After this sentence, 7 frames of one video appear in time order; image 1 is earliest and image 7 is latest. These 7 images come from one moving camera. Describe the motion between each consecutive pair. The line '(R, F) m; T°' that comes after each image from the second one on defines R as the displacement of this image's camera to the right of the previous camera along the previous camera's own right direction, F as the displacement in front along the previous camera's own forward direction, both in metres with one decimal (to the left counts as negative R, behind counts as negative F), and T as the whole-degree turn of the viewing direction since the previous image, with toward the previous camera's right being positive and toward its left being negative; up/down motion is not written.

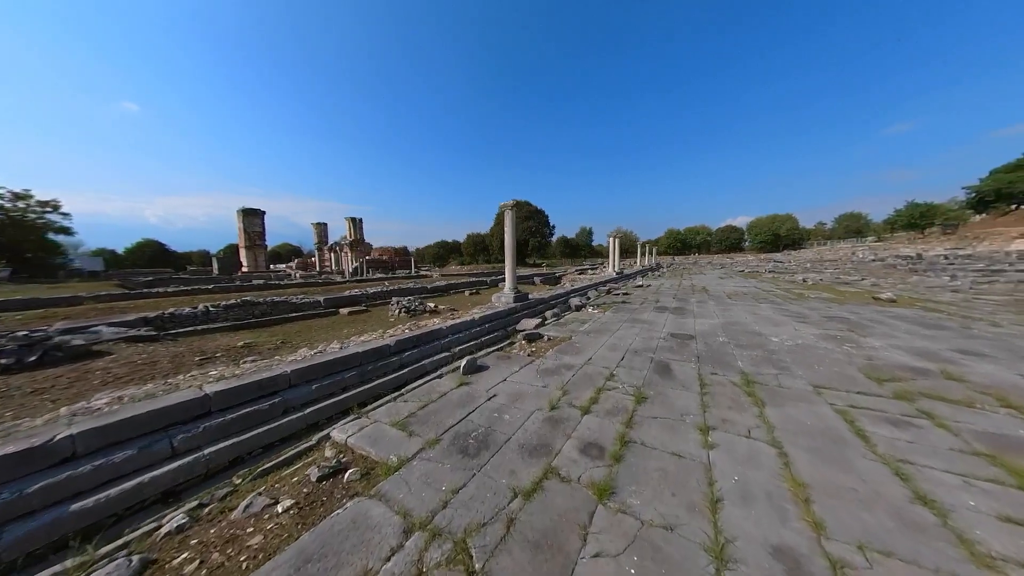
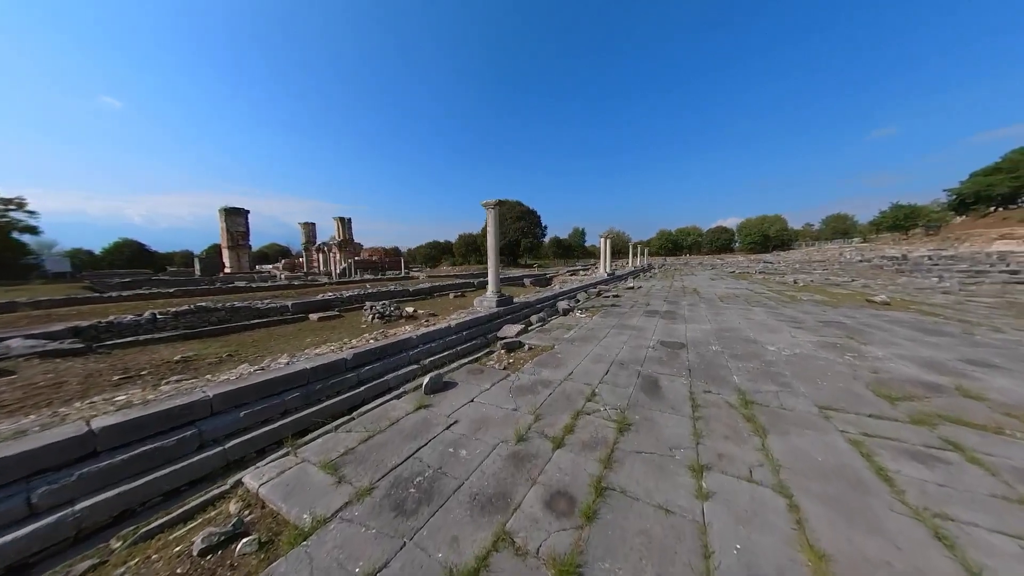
(+0.3, +0.4) m; +1°
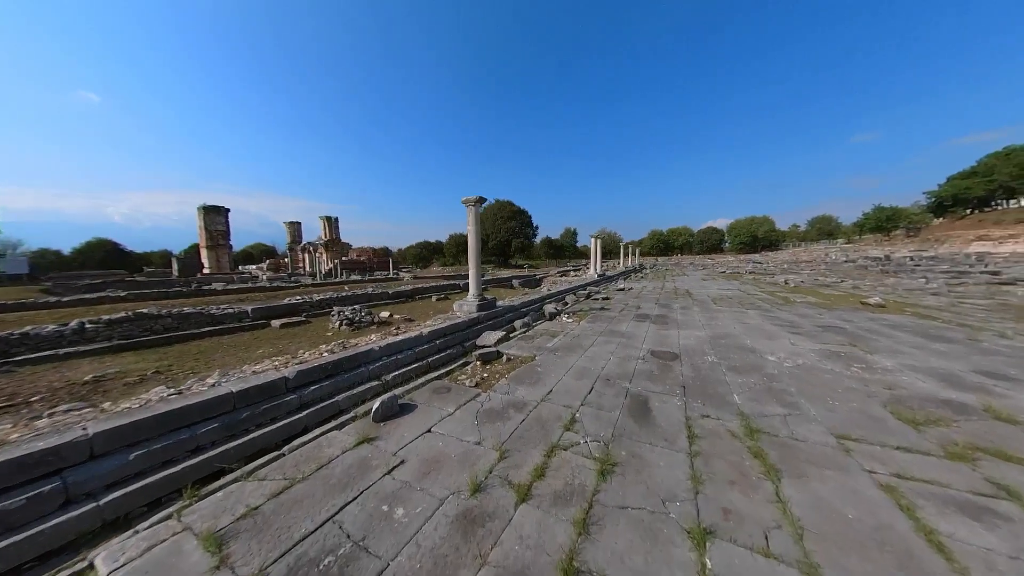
(+0.2, +0.4) m; +1°
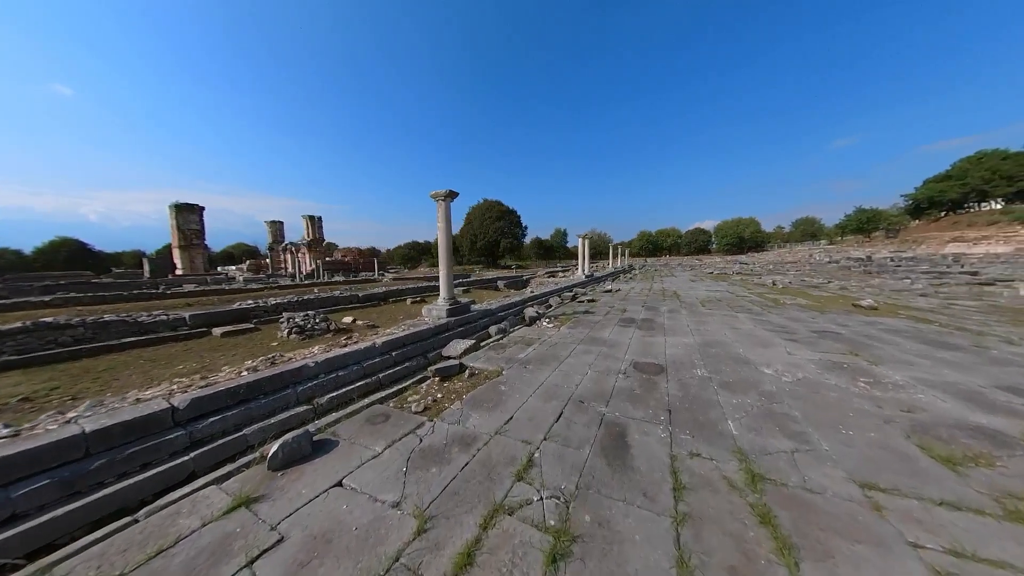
(+0.3, +0.5) m; +2°
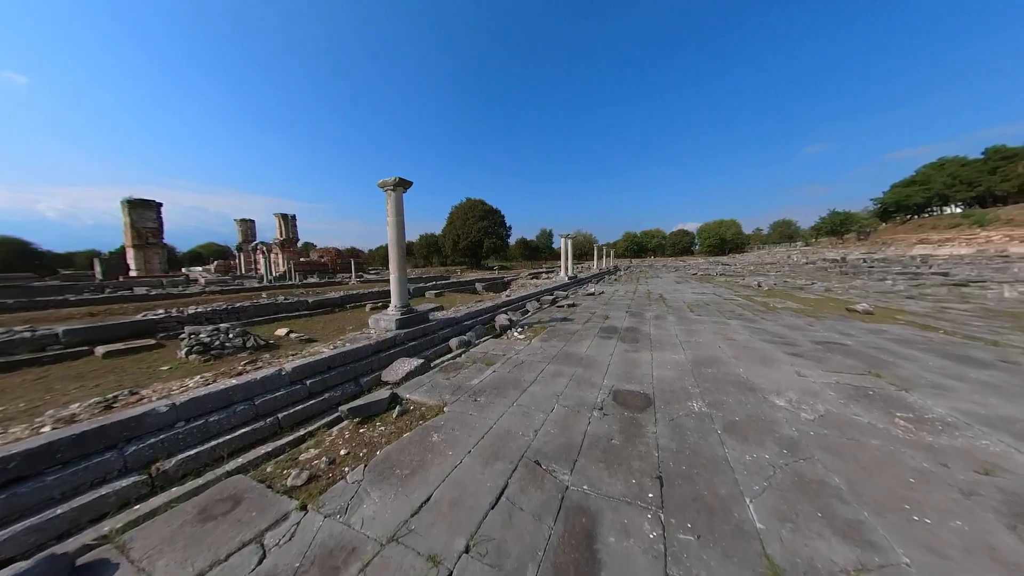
(+0.4, +0.8) m; +2°
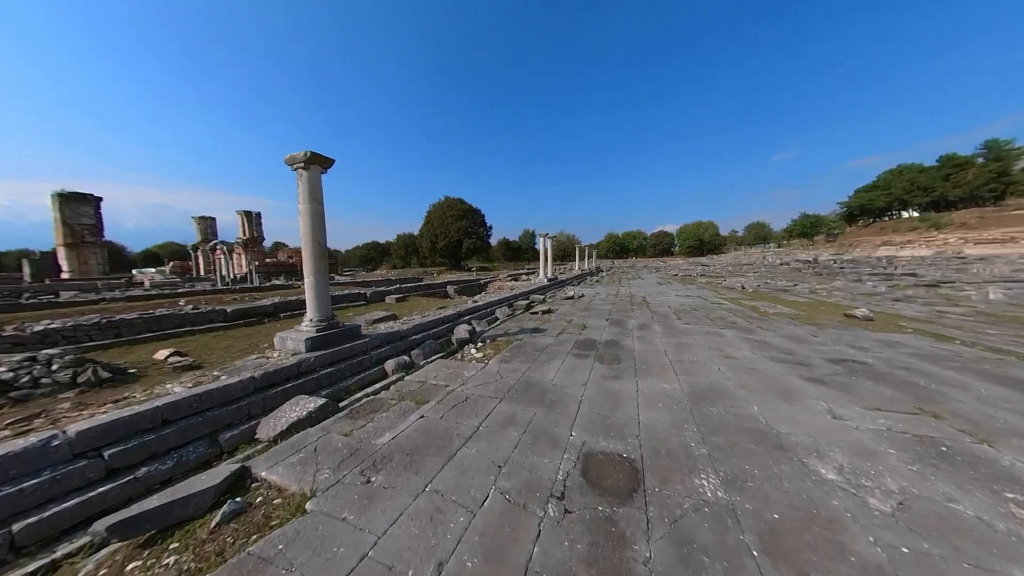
(+0.4, +1.0) m; +3°
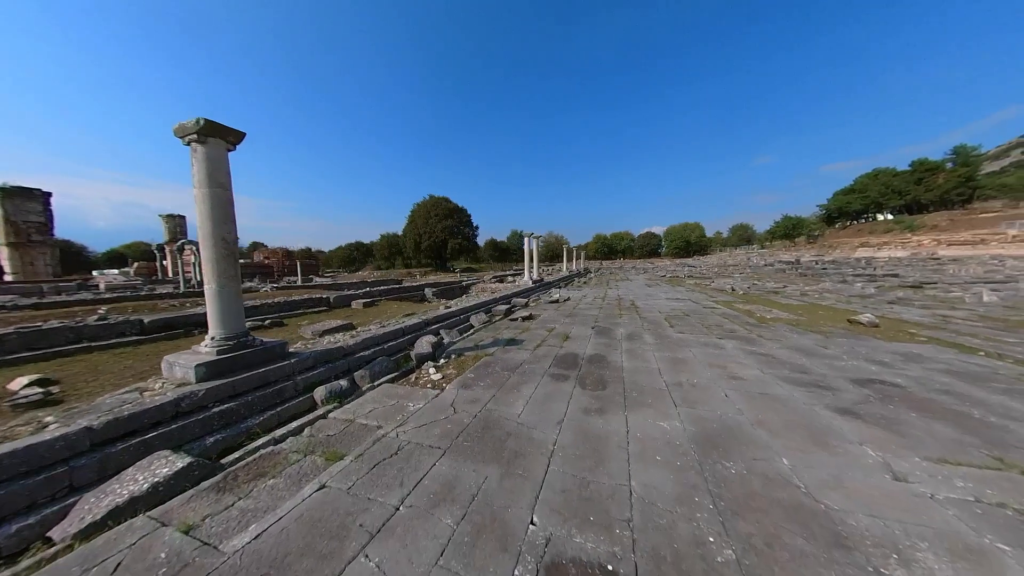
(+0.3, +0.7) m; +2°
